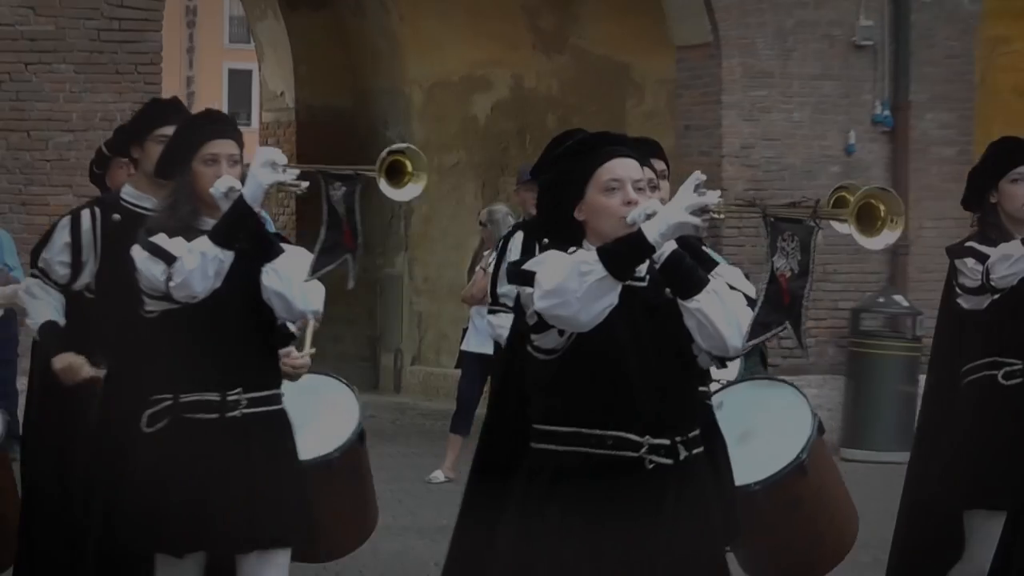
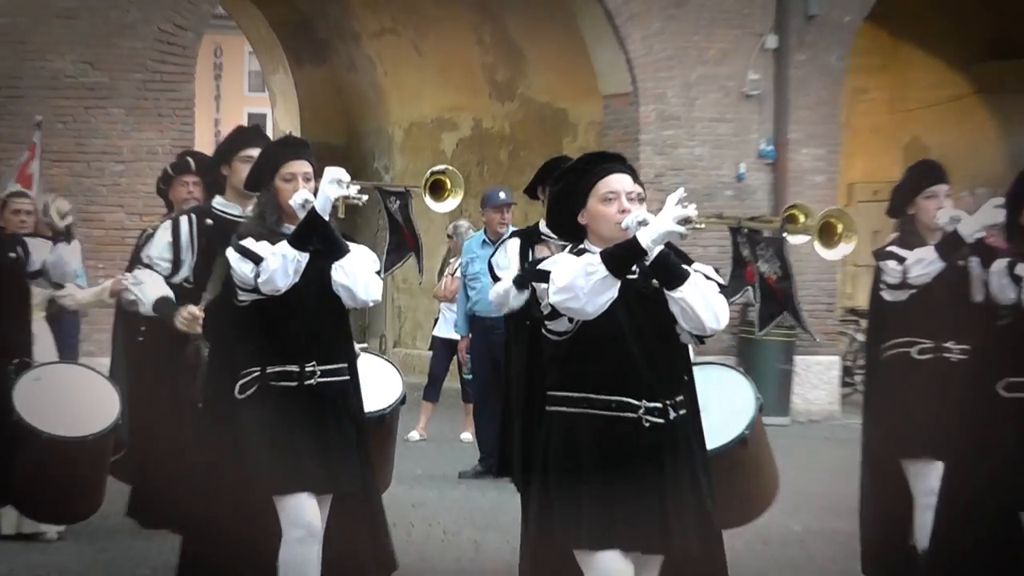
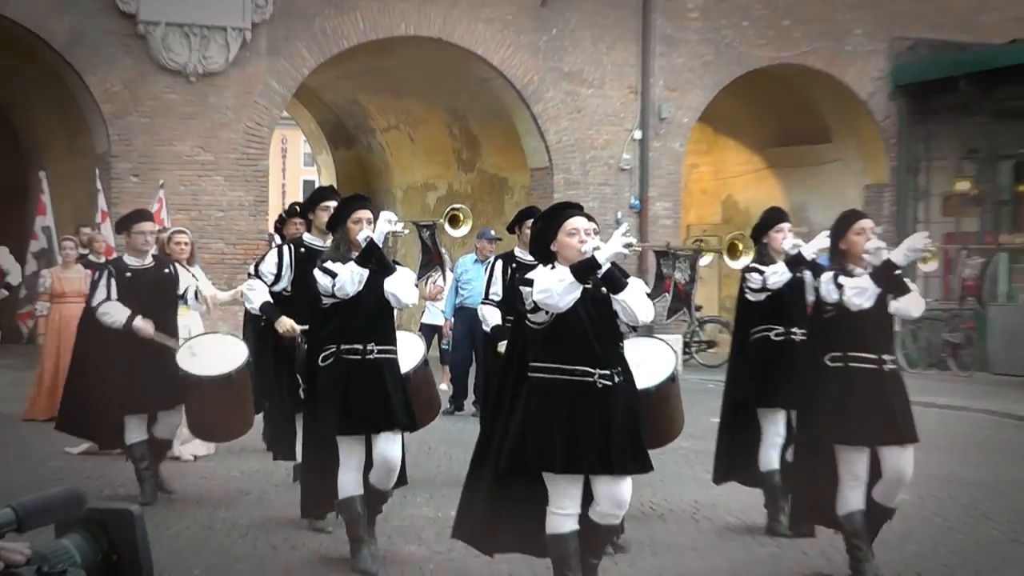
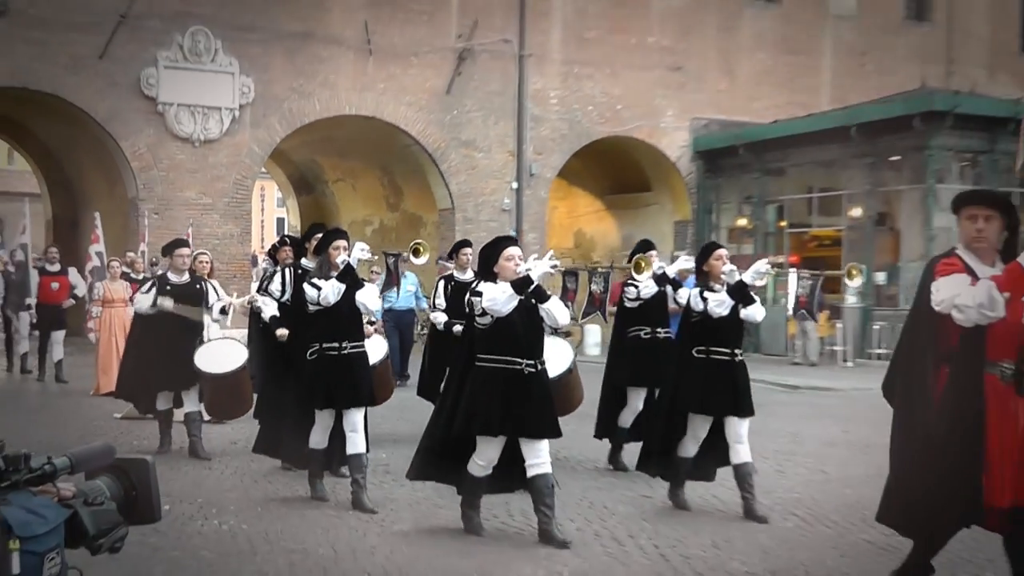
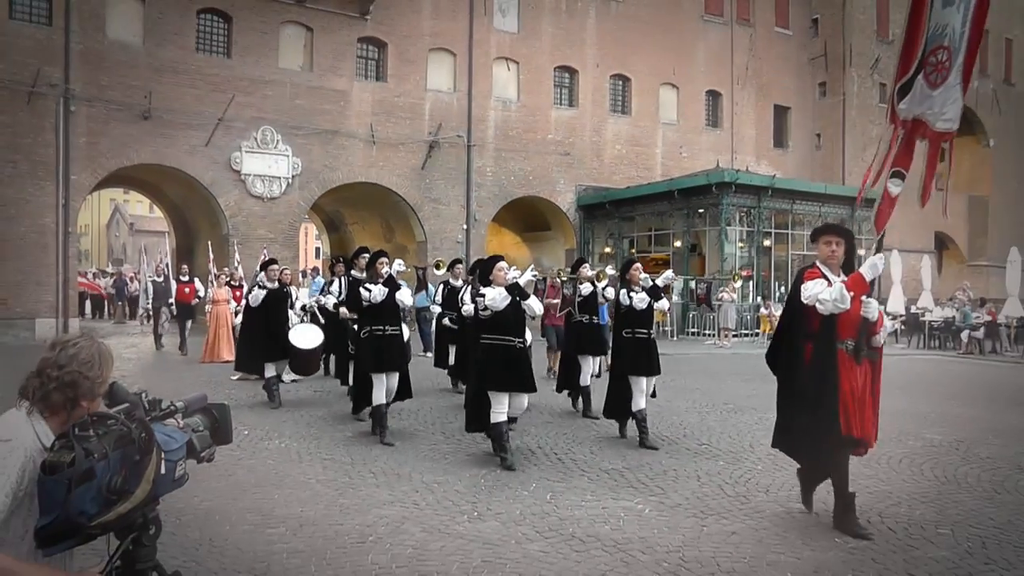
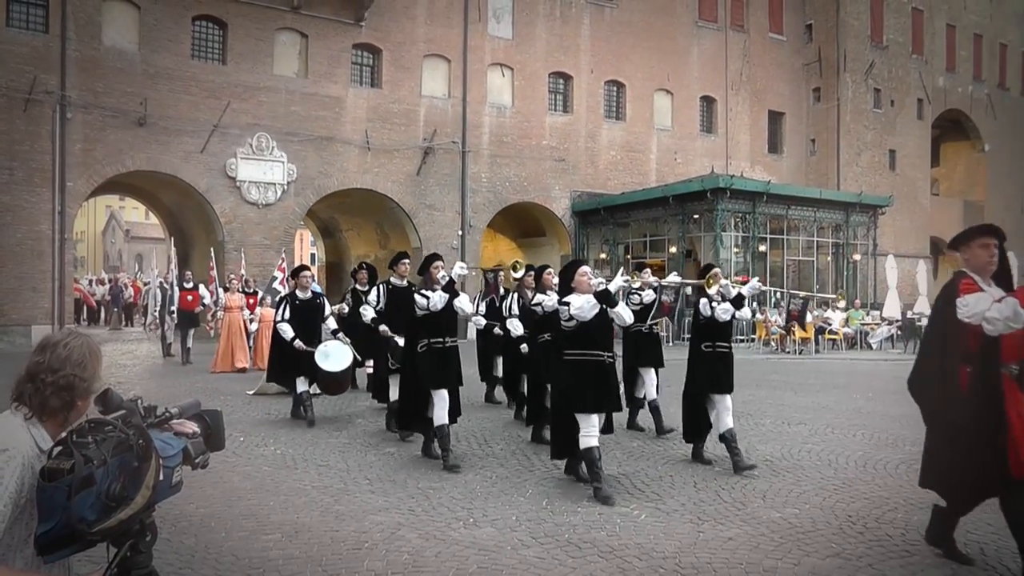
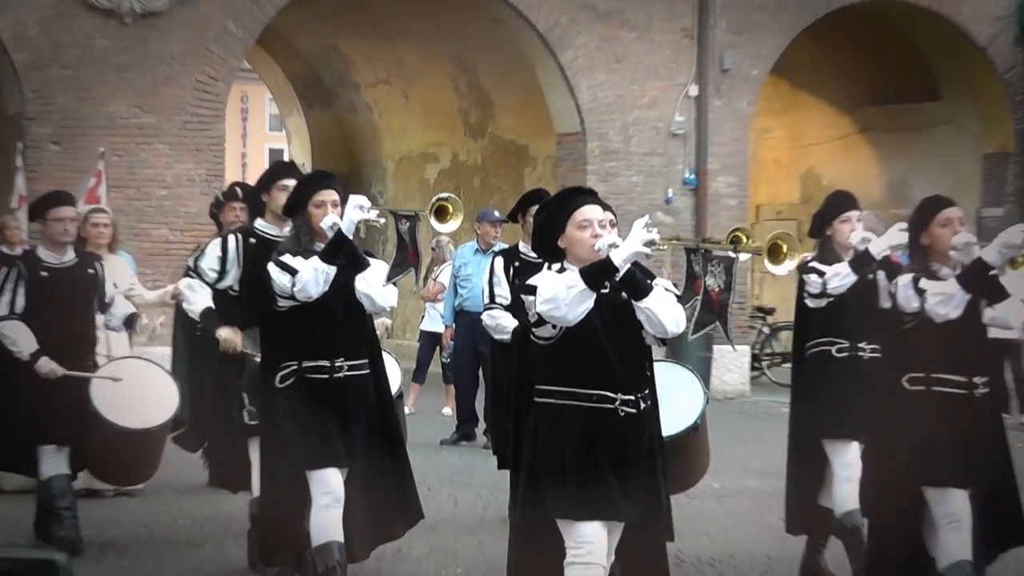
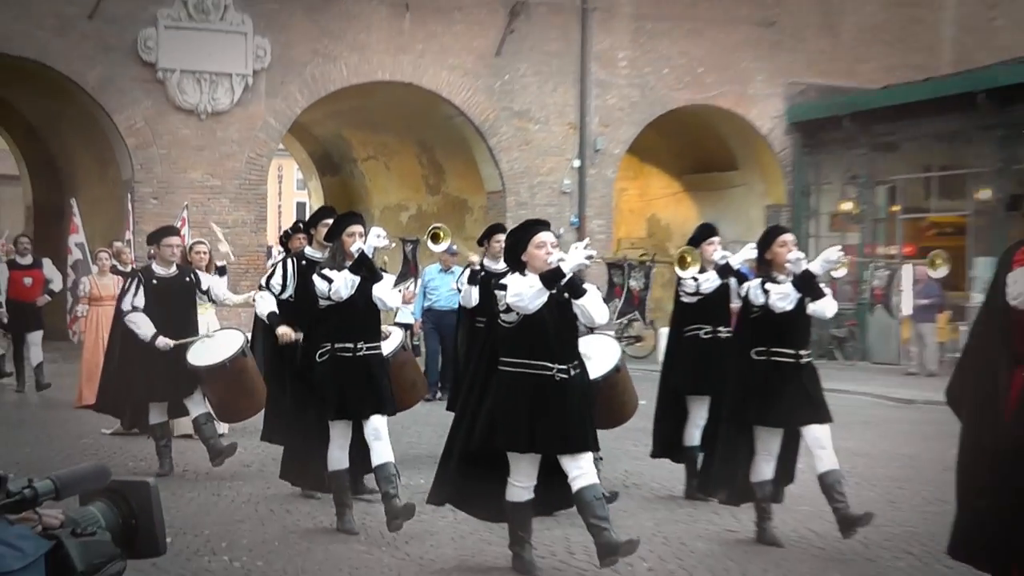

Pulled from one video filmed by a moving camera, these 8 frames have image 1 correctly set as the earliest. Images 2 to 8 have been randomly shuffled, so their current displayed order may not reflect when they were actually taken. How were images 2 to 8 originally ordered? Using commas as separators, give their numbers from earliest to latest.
2, 7, 3, 8, 4, 5, 6
